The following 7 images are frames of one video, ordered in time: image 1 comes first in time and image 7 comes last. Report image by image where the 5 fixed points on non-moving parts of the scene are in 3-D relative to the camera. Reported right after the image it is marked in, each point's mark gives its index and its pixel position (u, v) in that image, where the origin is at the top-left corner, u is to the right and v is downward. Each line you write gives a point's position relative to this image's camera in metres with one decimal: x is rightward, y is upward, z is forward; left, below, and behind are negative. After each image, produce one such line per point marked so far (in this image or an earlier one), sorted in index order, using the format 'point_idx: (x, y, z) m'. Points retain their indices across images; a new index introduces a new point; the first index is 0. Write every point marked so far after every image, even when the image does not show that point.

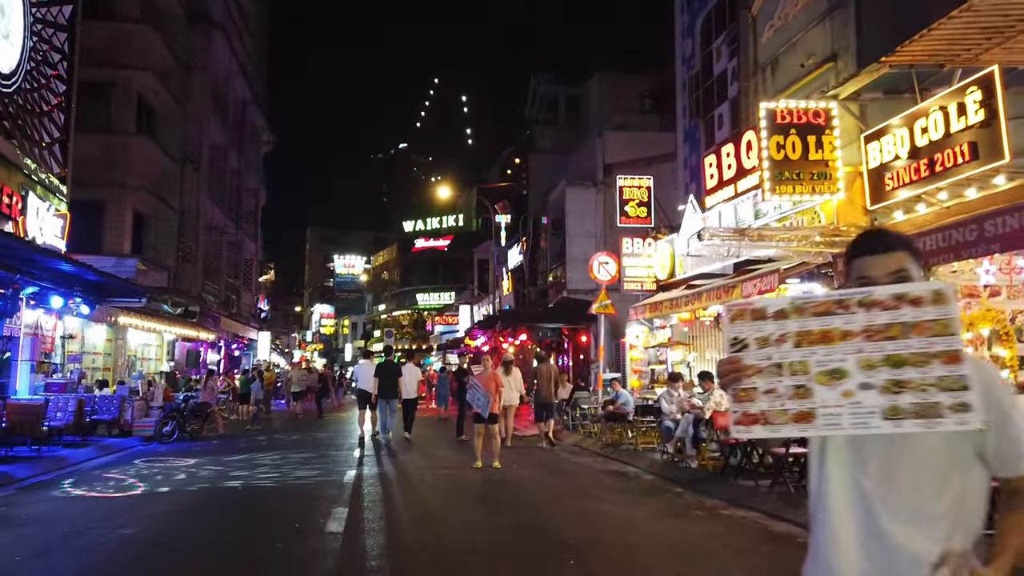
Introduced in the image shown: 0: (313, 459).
0: (-4.0, -3.4, +14.9) m
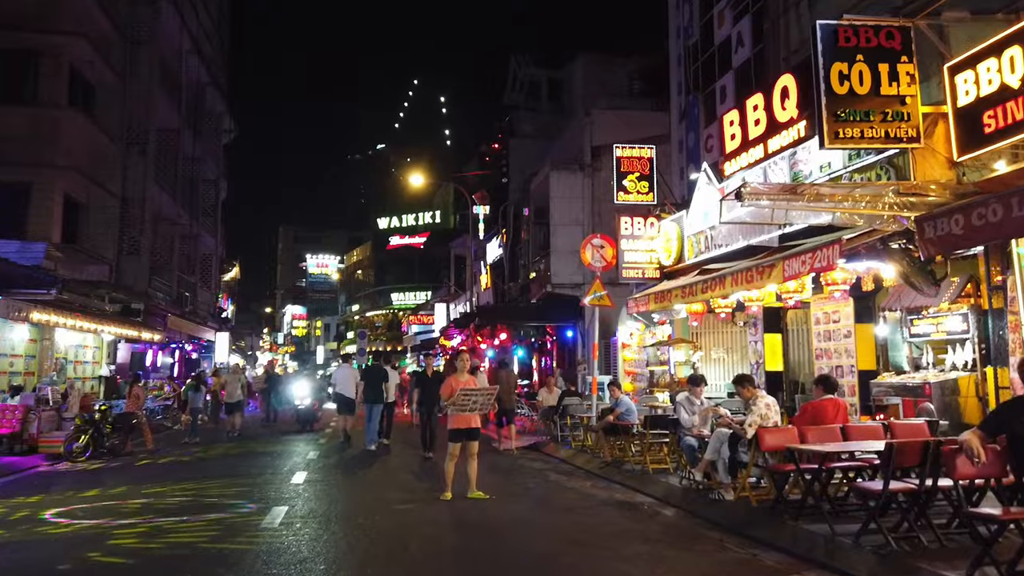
0: (-4.3, -3.1, +11.8) m
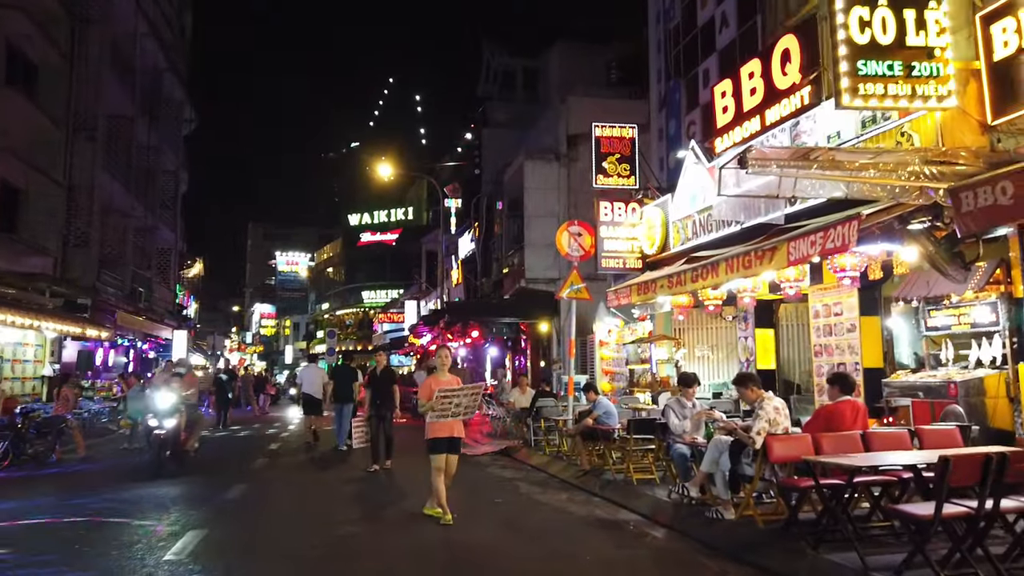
0: (-4.8, -2.9, +10.2) m
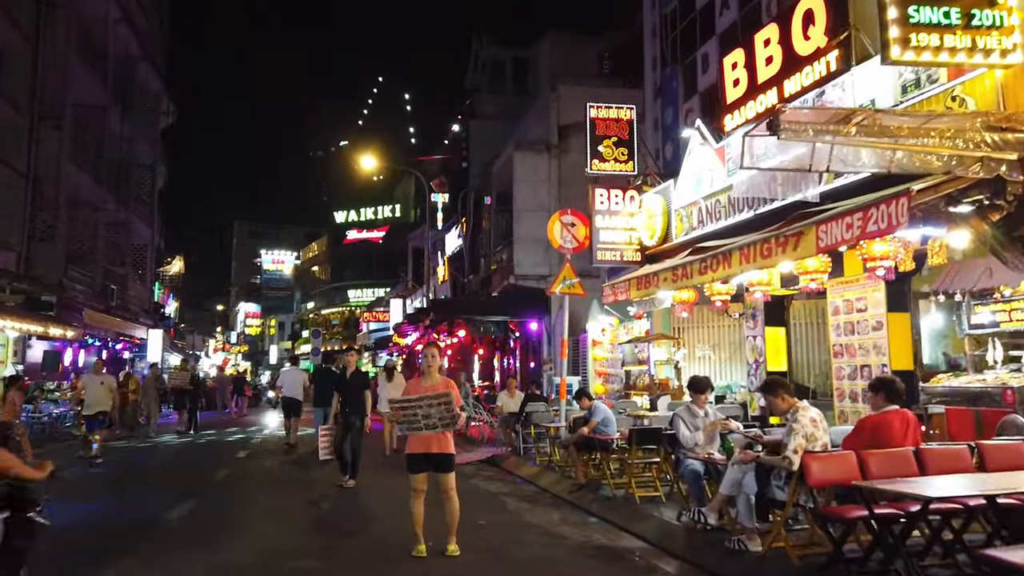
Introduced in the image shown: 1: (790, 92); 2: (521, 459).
0: (-4.9, -2.8, +8.9) m
1: (+3.5, +2.5, +9.6) m
2: (+0.2, -3.3, +14.3) m
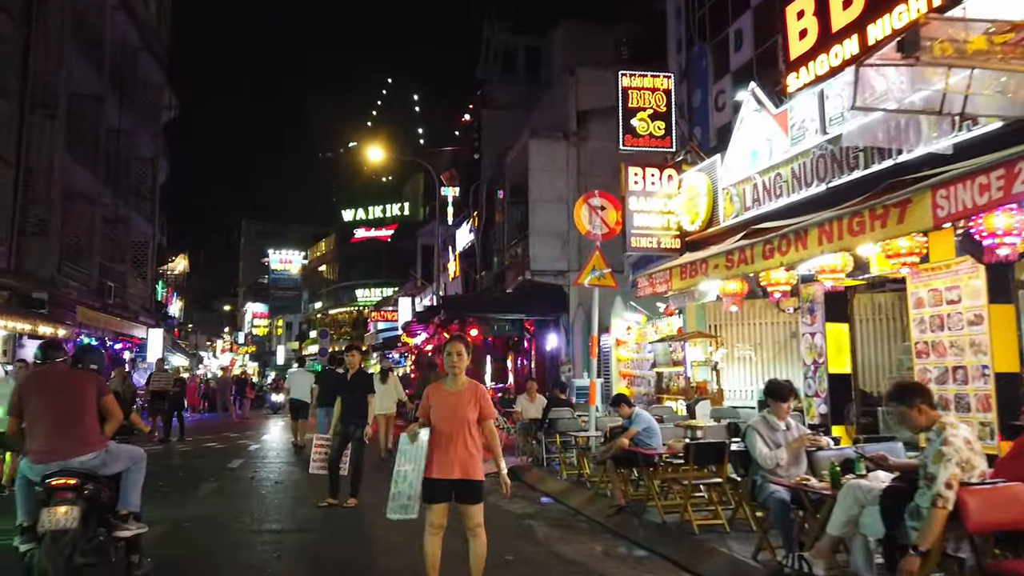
0: (-4.6, -2.7, +7.4) m
1: (+3.9, +2.7, +7.9) m
2: (+0.5, -3.1, +12.7) m
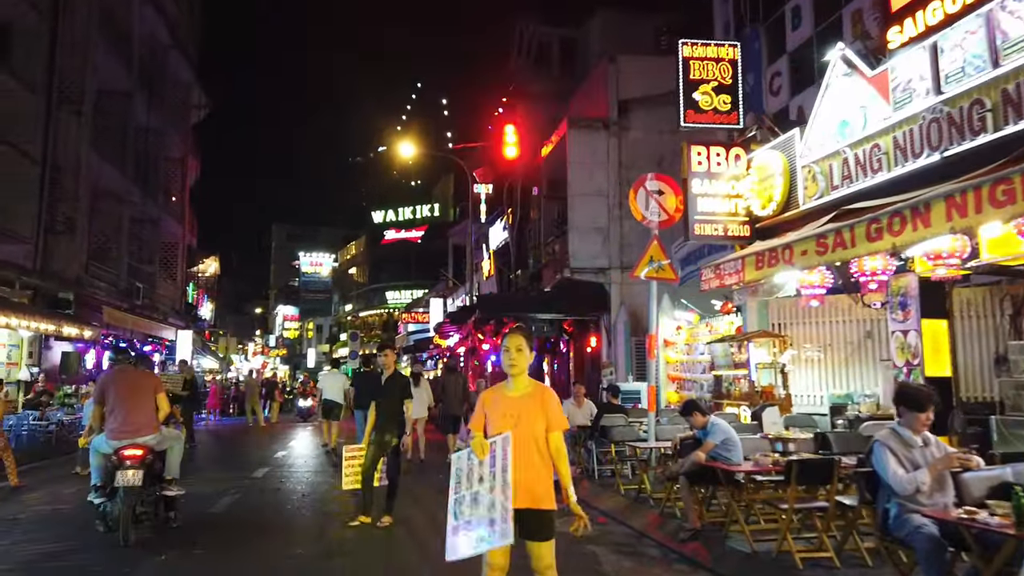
0: (-4.1, -2.6, +6.3) m
1: (+4.4, +2.8, +6.6) m
2: (+1.3, -3.0, +11.5) m
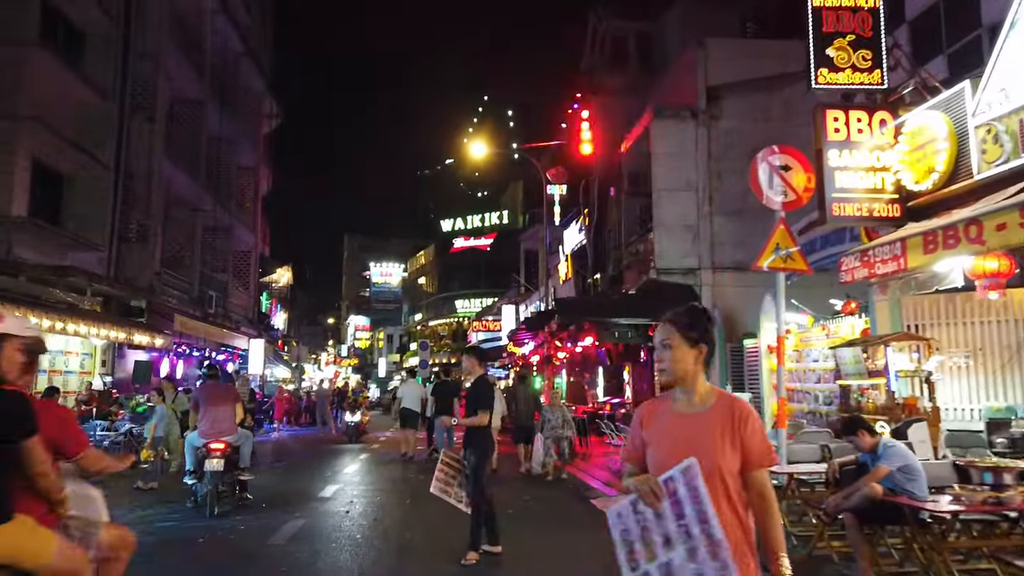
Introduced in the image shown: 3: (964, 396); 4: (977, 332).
0: (-3.2, -2.5, +5.1) m
1: (+5.2, +3.0, +4.7) m
2: (+2.6, -2.9, +9.7) m
3: (+7.0, -1.7, +11.7) m
4: (+7.2, -0.7, +11.6) m
